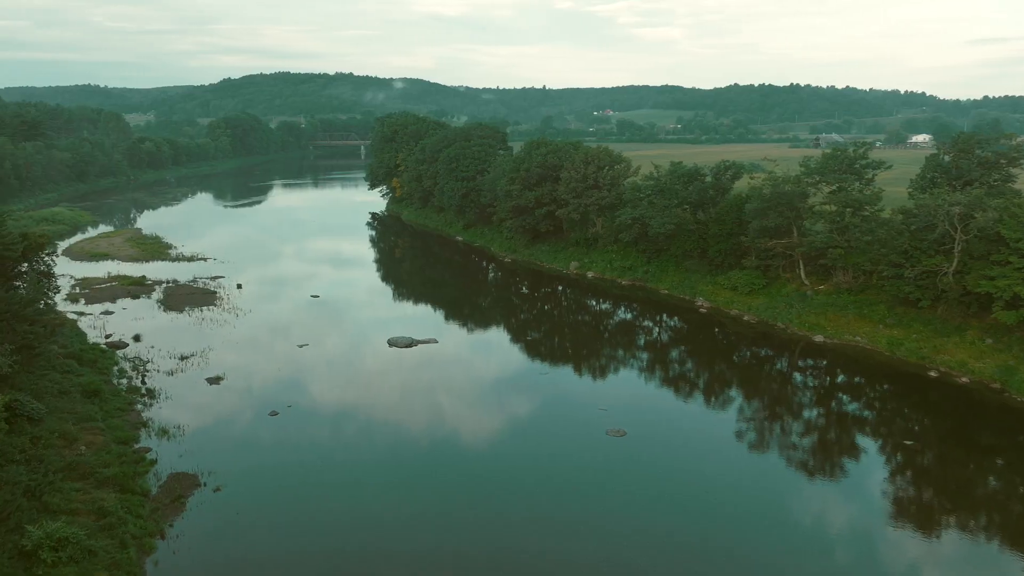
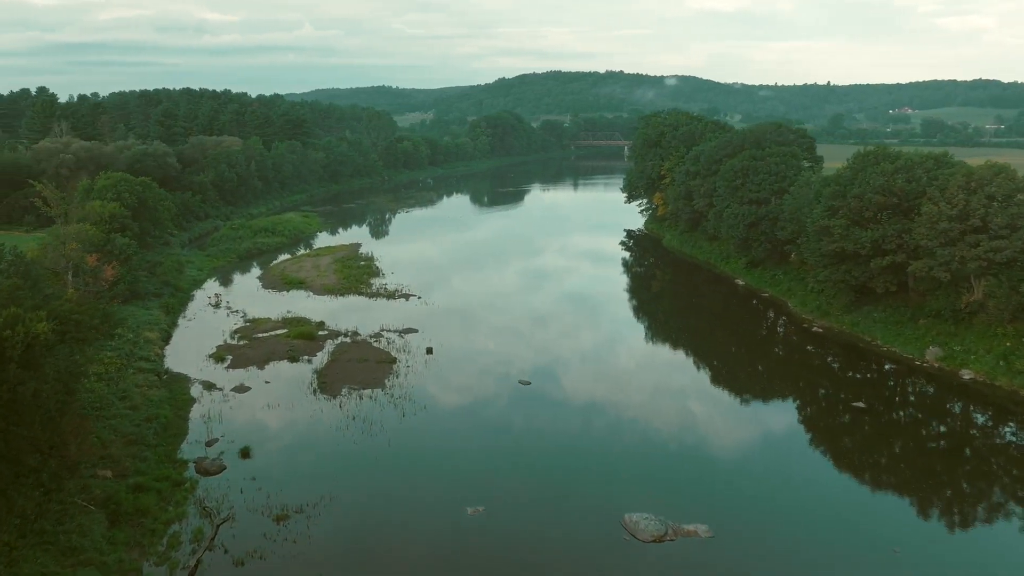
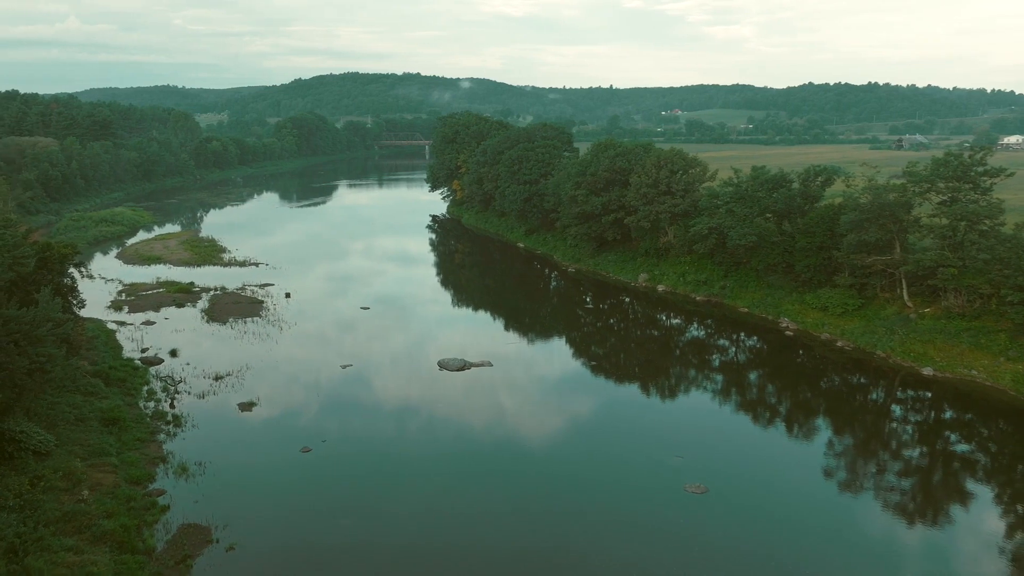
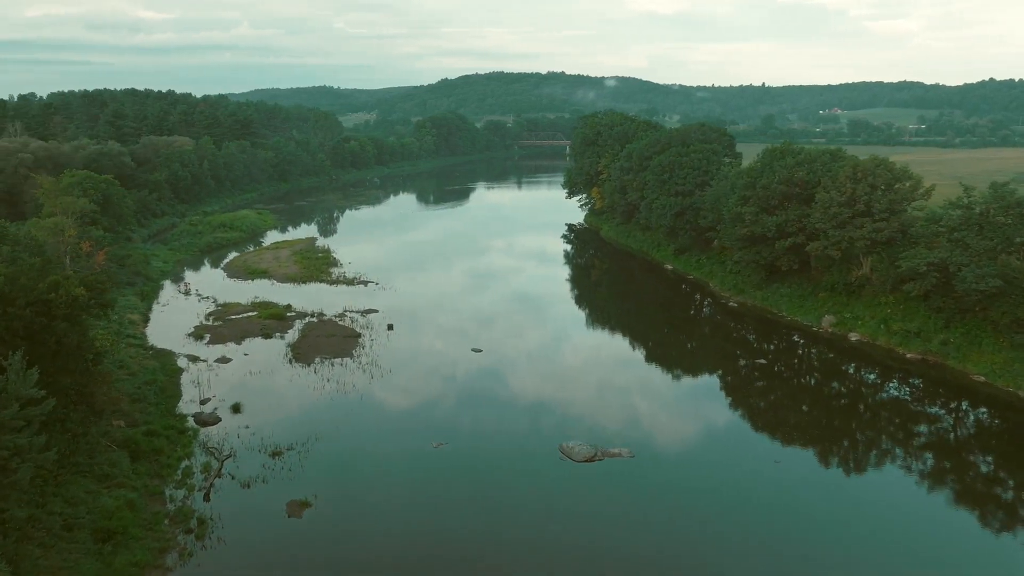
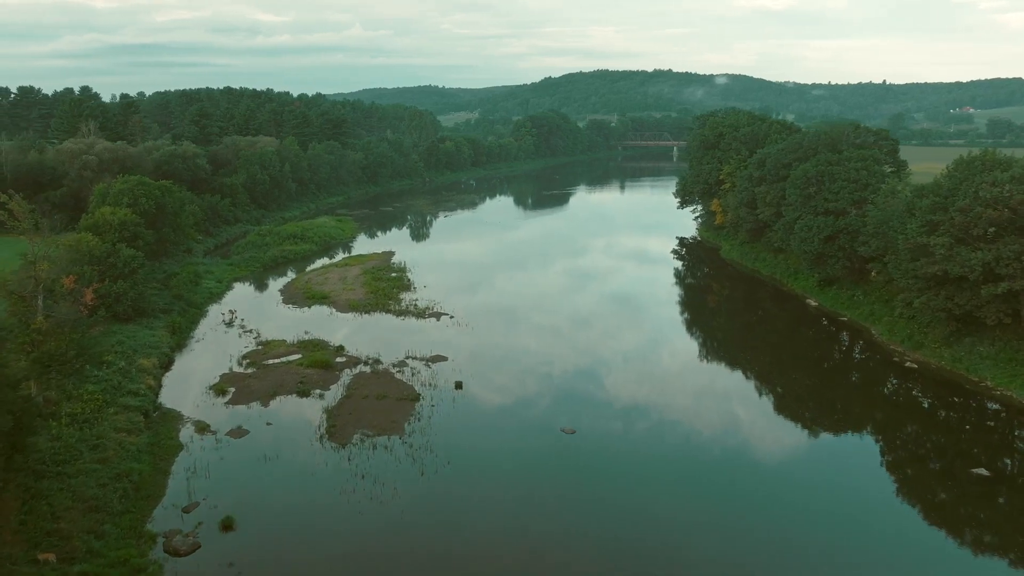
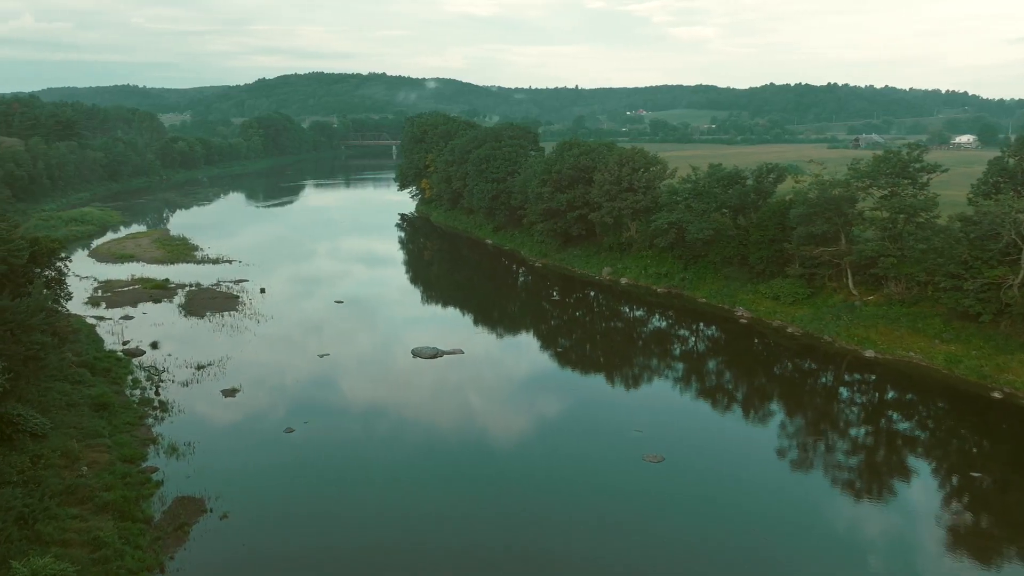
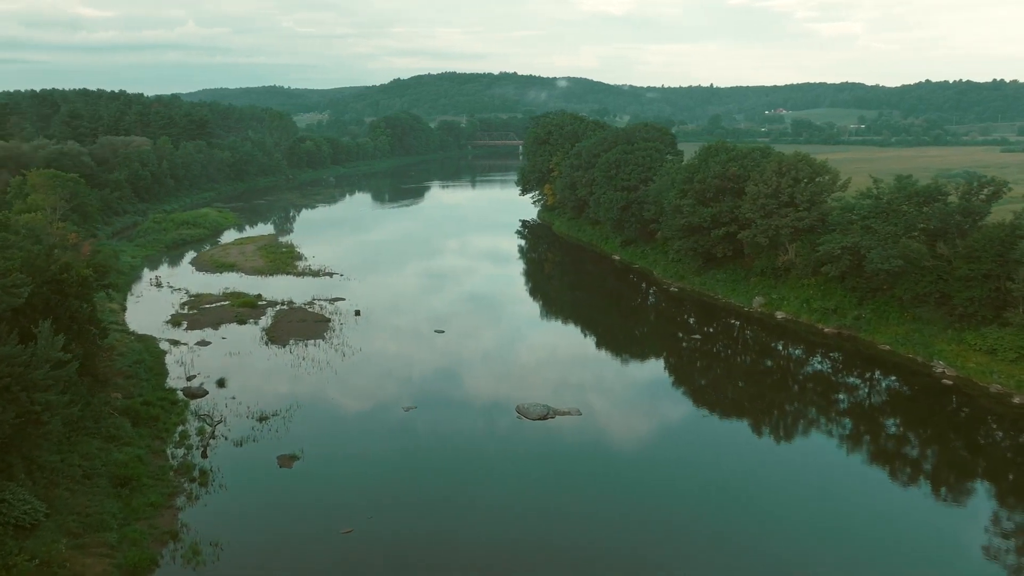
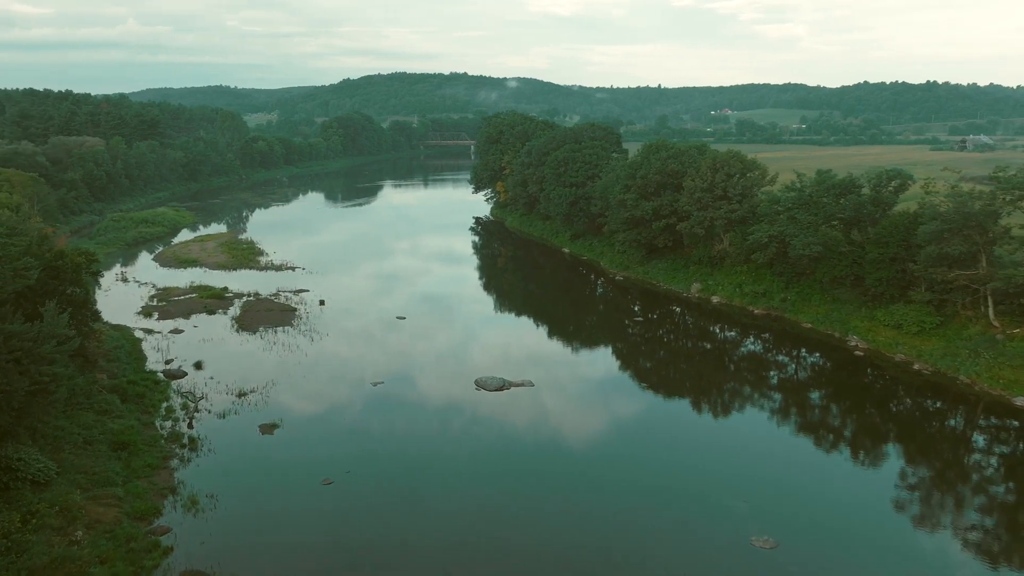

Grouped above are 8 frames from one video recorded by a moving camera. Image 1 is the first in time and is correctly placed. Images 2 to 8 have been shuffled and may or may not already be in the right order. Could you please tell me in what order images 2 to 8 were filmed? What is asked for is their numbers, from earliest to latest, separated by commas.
6, 3, 8, 7, 4, 2, 5
